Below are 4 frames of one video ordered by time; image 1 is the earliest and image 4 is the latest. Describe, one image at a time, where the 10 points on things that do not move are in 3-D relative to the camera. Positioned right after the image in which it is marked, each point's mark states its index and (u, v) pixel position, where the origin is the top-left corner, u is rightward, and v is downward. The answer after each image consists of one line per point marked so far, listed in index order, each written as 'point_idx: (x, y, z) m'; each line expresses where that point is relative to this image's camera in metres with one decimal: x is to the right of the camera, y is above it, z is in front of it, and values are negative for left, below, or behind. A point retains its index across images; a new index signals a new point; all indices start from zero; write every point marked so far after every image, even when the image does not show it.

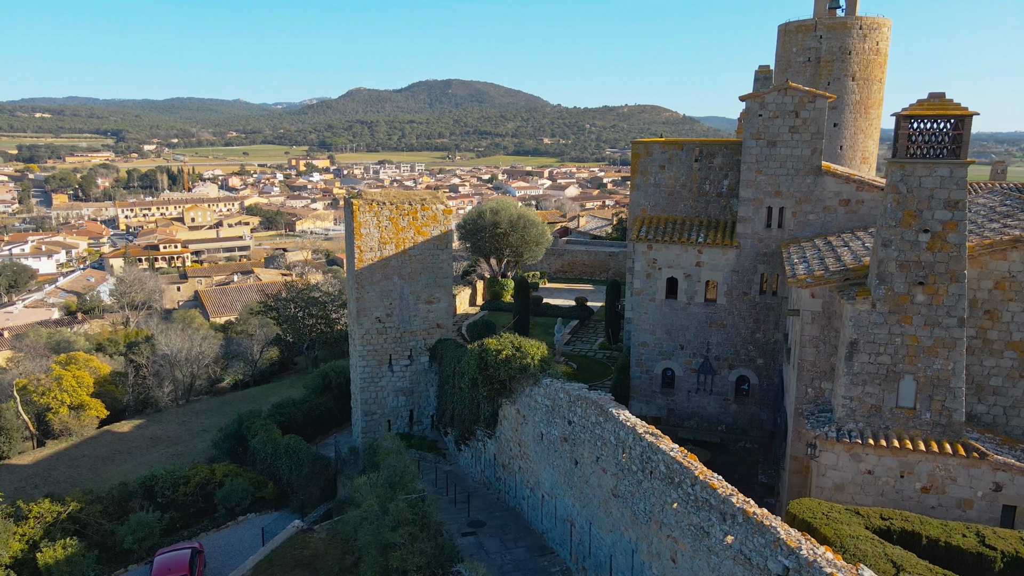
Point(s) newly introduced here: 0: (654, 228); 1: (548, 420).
0: (+2.7, +1.1, +14.0) m
1: (+0.6, -2.1, +11.4) m
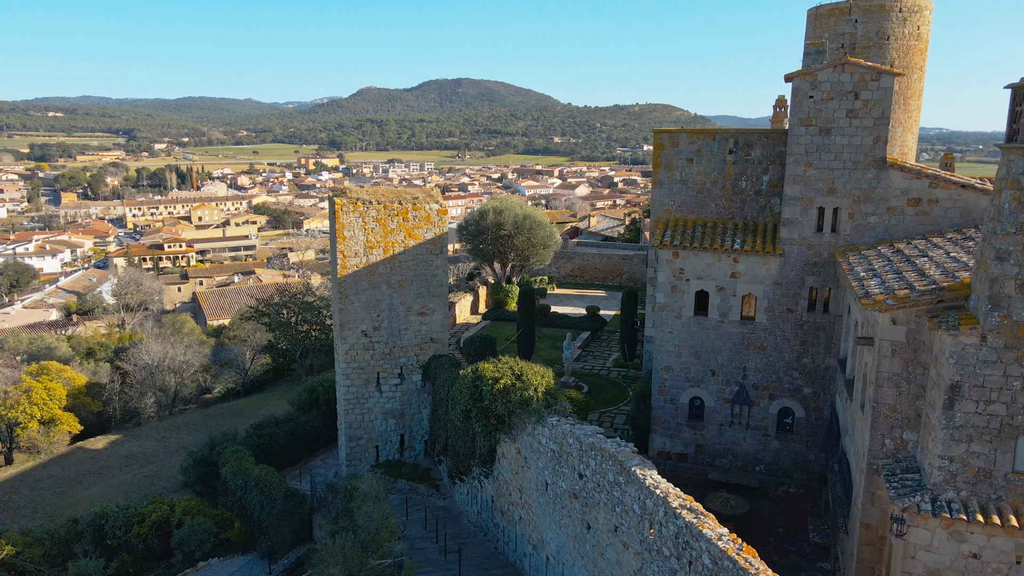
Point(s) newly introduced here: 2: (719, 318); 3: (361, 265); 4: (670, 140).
0: (+2.7, +0.9, +11.9) m
1: (+0.5, -2.3, +9.3) m
2: (+3.3, -0.5, +11.6) m
3: (-3.2, +0.5, +15.7) m
4: (+2.6, +2.4, +12.1) m
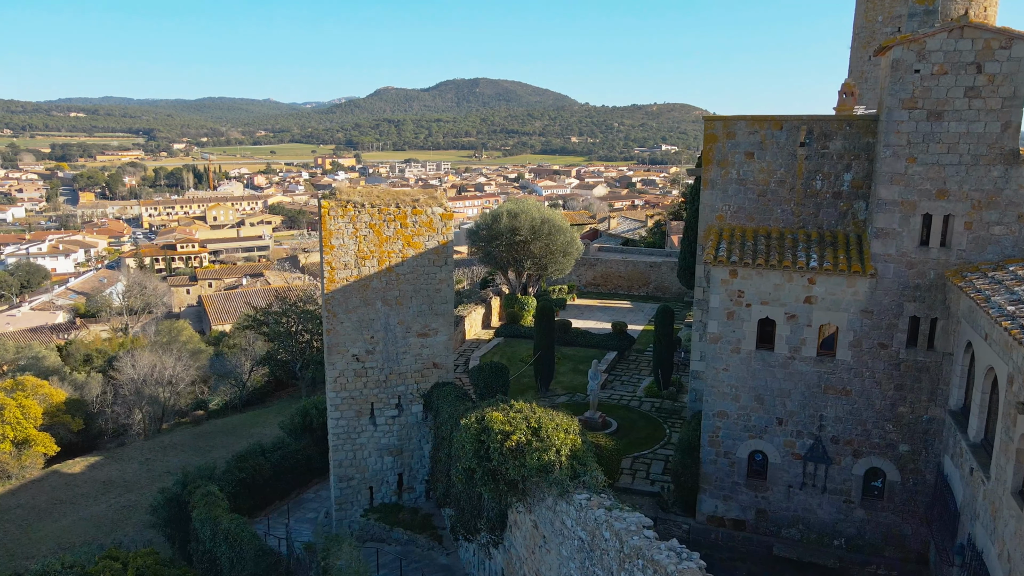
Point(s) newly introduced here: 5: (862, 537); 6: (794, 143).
0: (+2.9, +0.6, +9.5) m
1: (+0.7, -2.6, +7.0) m
2: (+3.4, -0.8, +9.2) m
3: (-2.9, +0.2, +13.5) m
4: (+2.8, +2.1, +9.7) m
5: (+4.4, -3.1, +9.2) m
6: (+3.7, +1.9, +9.5) m
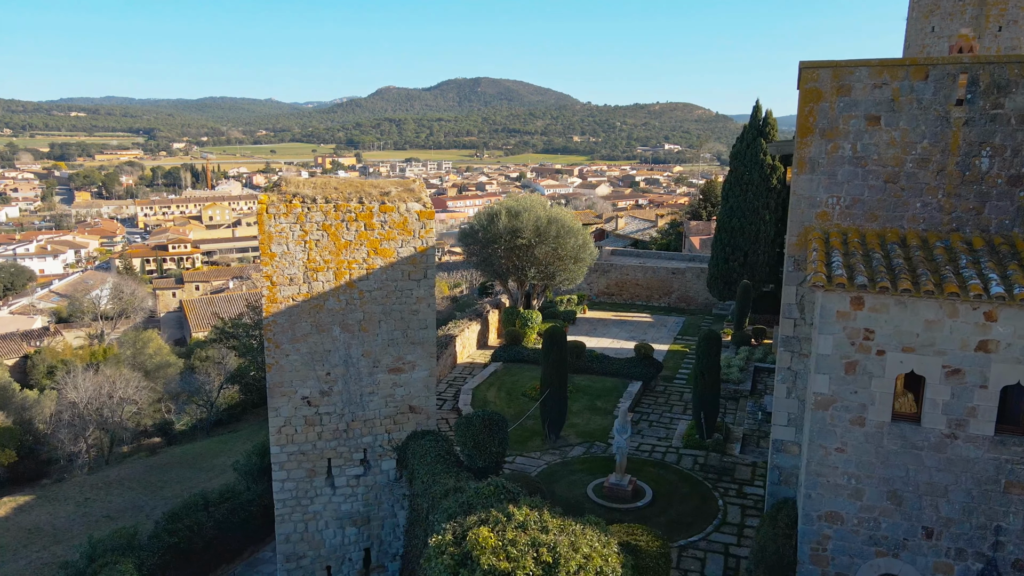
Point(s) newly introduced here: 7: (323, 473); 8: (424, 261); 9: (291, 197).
0: (+2.9, +0.3, +6.1) m
1: (+0.7, -2.9, +3.6) m
2: (+3.4, -1.1, +5.8) m
3: (-2.9, -0.1, +10.1) m
4: (+2.8, +1.8, +6.4) m
5: (+4.4, -3.4, +5.9) m
6: (+3.6, +1.6, +6.2) m
7: (-2.8, -2.7, +10.8) m
8: (-1.3, +0.4, +10.5) m
9: (-3.0, +1.2, +9.9) m
